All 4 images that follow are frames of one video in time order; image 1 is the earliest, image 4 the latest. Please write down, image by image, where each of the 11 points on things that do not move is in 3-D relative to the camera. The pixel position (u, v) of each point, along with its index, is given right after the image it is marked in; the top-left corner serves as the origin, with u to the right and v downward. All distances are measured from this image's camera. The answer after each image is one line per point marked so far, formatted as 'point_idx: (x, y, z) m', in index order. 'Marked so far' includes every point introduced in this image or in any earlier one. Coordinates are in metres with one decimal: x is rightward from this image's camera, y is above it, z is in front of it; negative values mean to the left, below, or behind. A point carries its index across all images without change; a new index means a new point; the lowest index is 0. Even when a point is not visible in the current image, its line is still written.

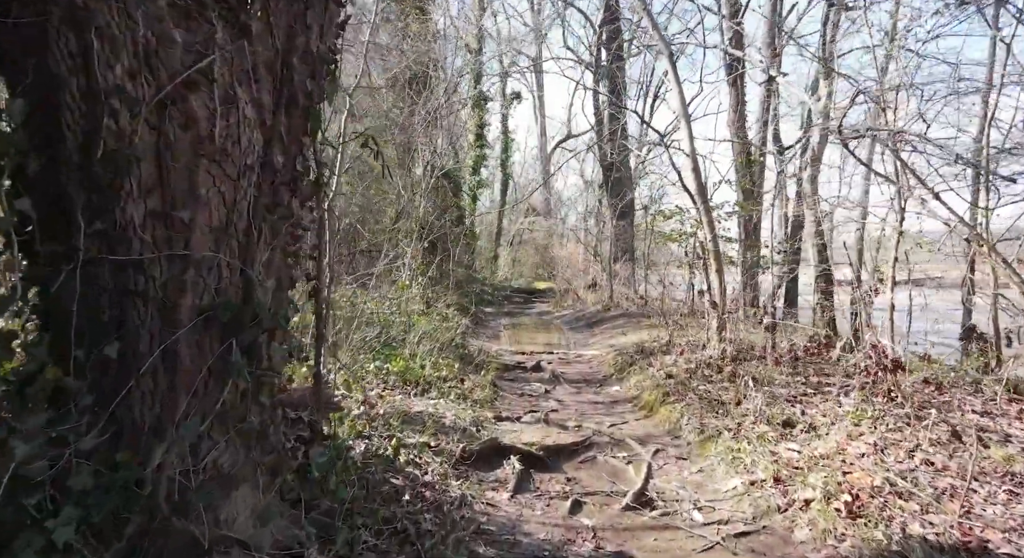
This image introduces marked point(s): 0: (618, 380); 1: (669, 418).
0: (+1.2, -1.2, +8.0) m
1: (+1.3, -1.1, +5.7) m
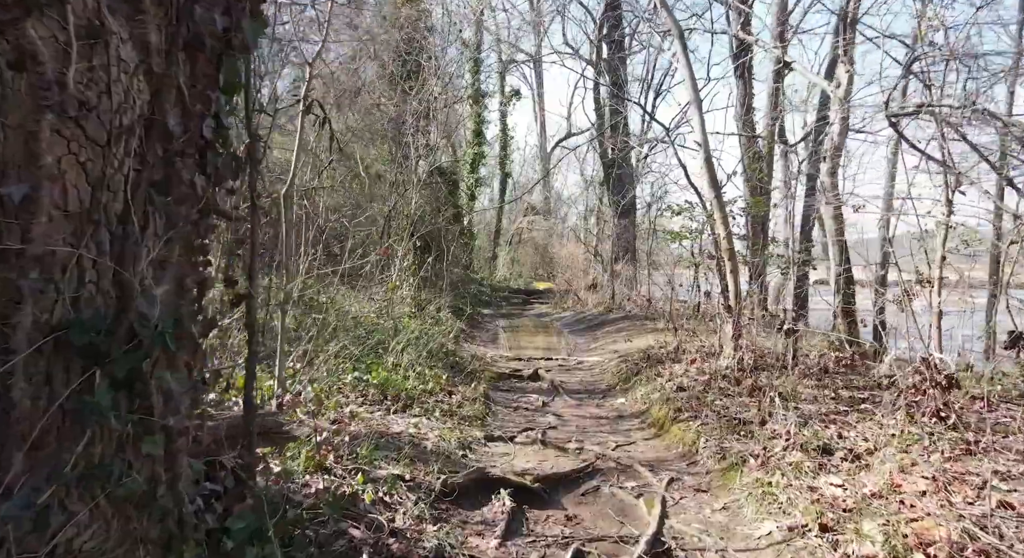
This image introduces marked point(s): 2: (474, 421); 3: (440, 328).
0: (+1.2, -1.2, +7.3) m
1: (+1.2, -1.2, +5.0) m
2: (-0.3, -1.1, +5.6) m
3: (-1.1, -0.8, +11.0) m
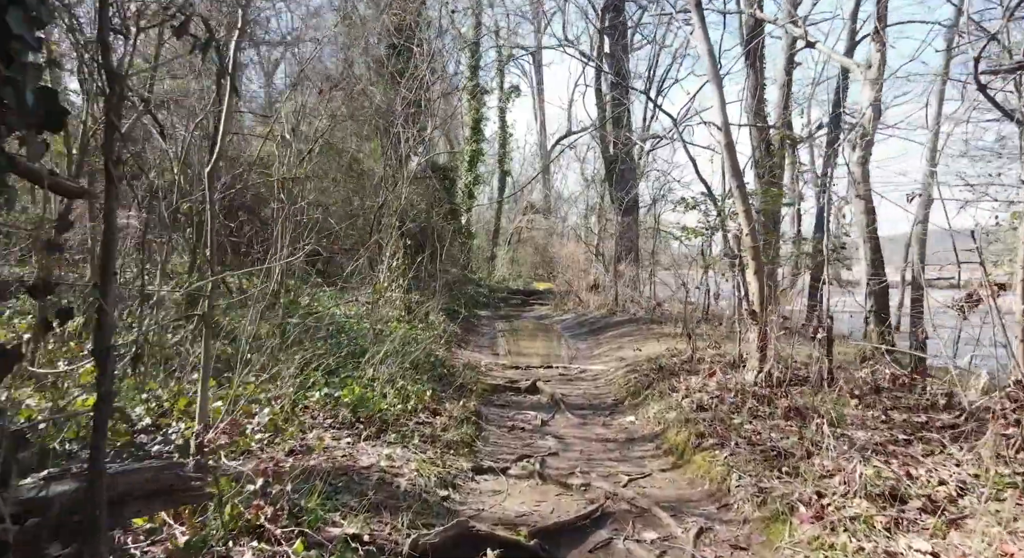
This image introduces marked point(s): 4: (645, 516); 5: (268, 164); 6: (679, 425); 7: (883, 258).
0: (+1.1, -1.2, +6.5) m
1: (+1.2, -1.2, +4.2) m
2: (-0.3, -1.1, +4.8) m
3: (-1.2, -0.8, +10.2) m
4: (+0.7, -1.3, +3.7) m
5: (-3.3, +1.6, +9.6) m
6: (+1.2, -1.1, +5.2) m
7: (+3.9, +0.2, +7.5) m
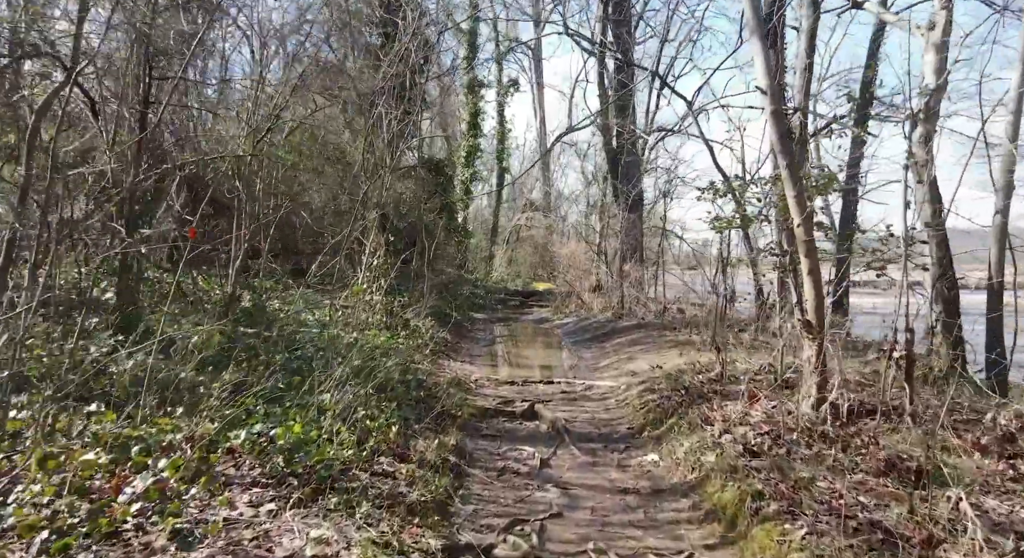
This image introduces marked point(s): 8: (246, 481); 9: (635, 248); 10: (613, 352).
0: (+1.0, -1.2, +5.2) m
1: (+1.1, -1.2, +2.9) m
2: (-0.4, -1.2, +3.5) m
3: (-1.2, -0.8, +8.9) m
4: (+0.6, -1.3, +2.5) m
5: (-3.4, +1.6, +8.3) m
6: (+1.2, -1.1, +3.9) m
7: (+3.9, +0.2, +6.2) m
8: (-1.3, -1.0, +3.6) m
9: (+3.0, +0.7, +16.8) m
10: (+1.5, -1.1, +10.4) m
